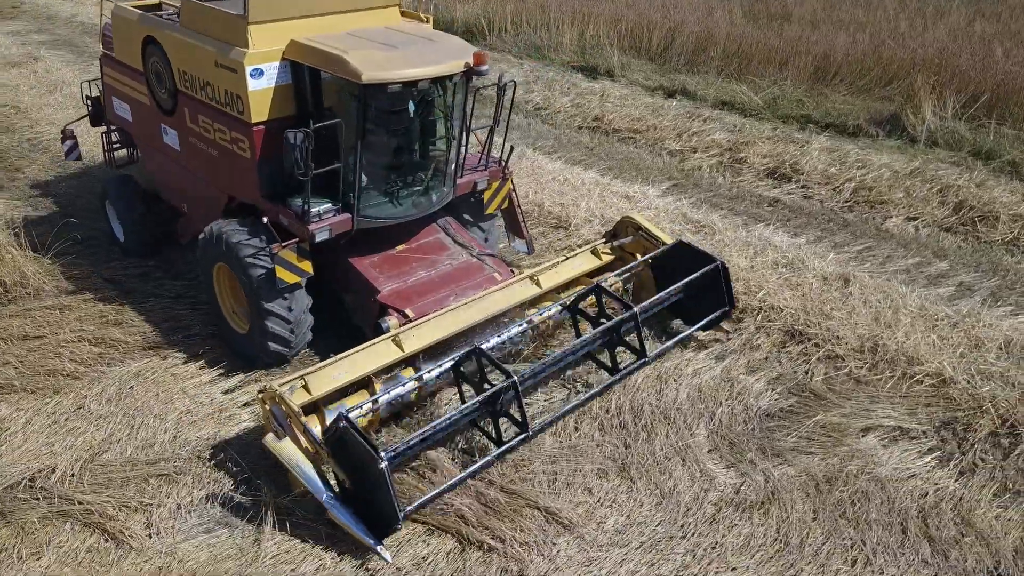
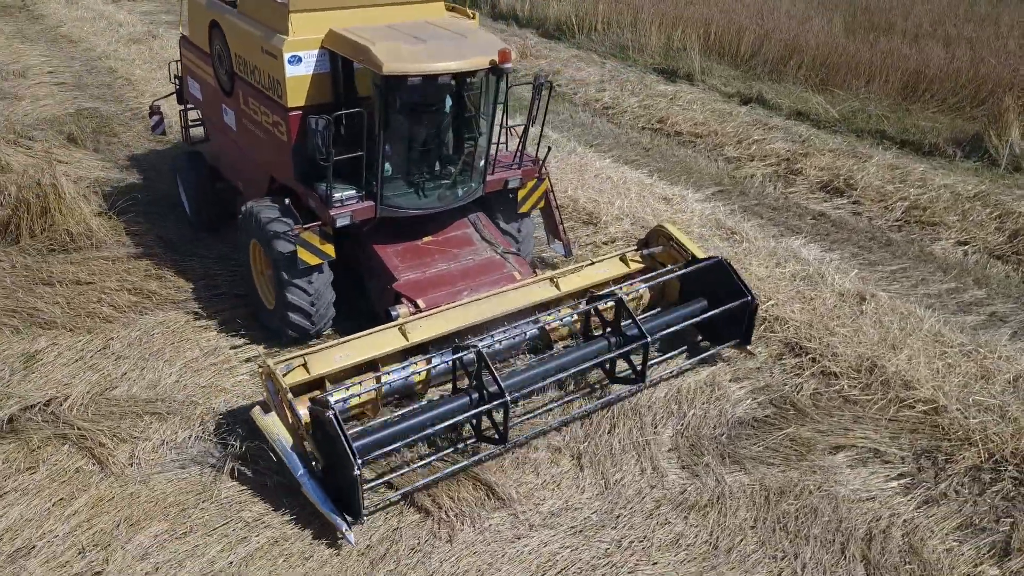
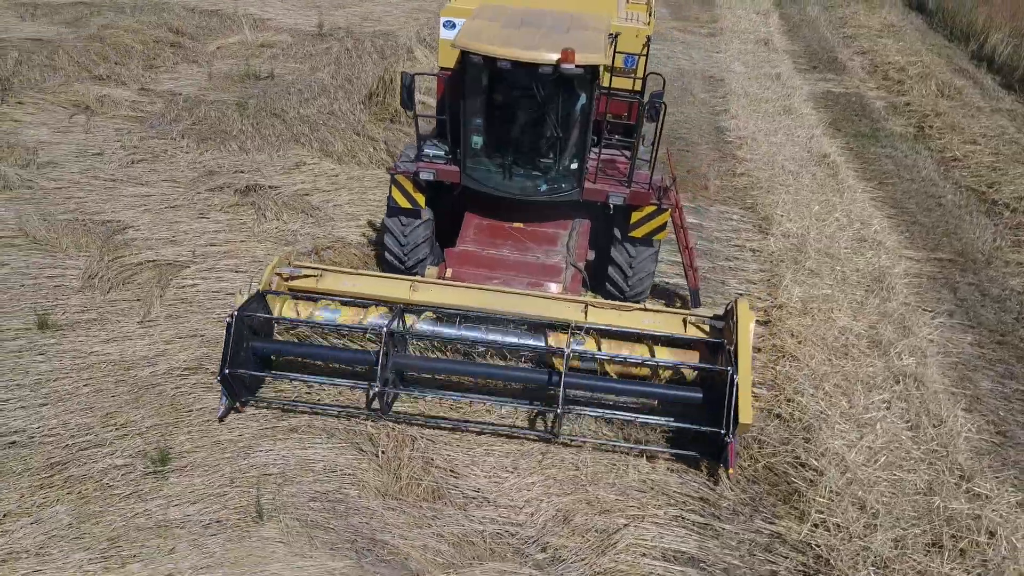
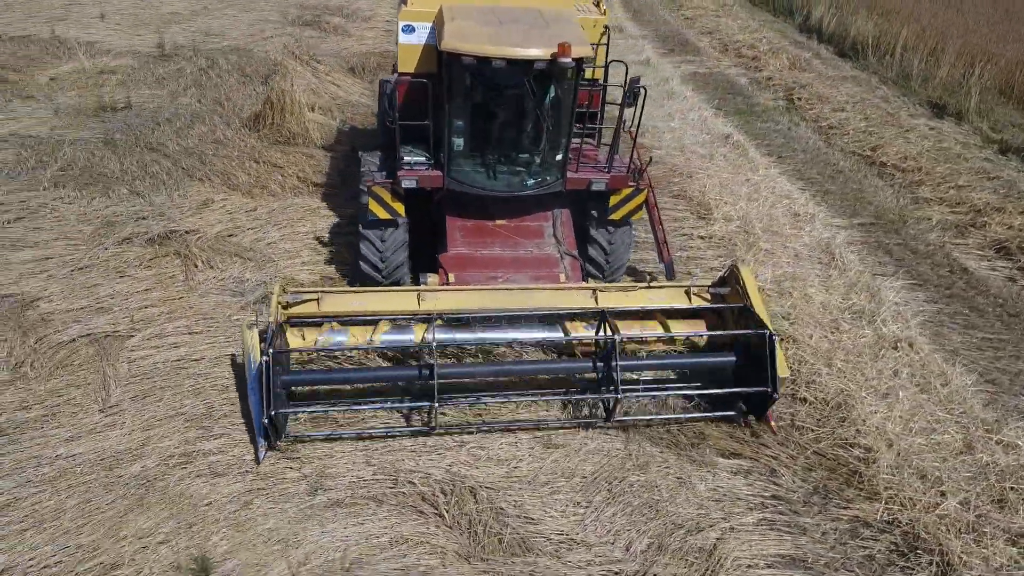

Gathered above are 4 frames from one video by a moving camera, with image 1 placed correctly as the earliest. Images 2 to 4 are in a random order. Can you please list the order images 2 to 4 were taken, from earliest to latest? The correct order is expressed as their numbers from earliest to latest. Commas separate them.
2, 4, 3
